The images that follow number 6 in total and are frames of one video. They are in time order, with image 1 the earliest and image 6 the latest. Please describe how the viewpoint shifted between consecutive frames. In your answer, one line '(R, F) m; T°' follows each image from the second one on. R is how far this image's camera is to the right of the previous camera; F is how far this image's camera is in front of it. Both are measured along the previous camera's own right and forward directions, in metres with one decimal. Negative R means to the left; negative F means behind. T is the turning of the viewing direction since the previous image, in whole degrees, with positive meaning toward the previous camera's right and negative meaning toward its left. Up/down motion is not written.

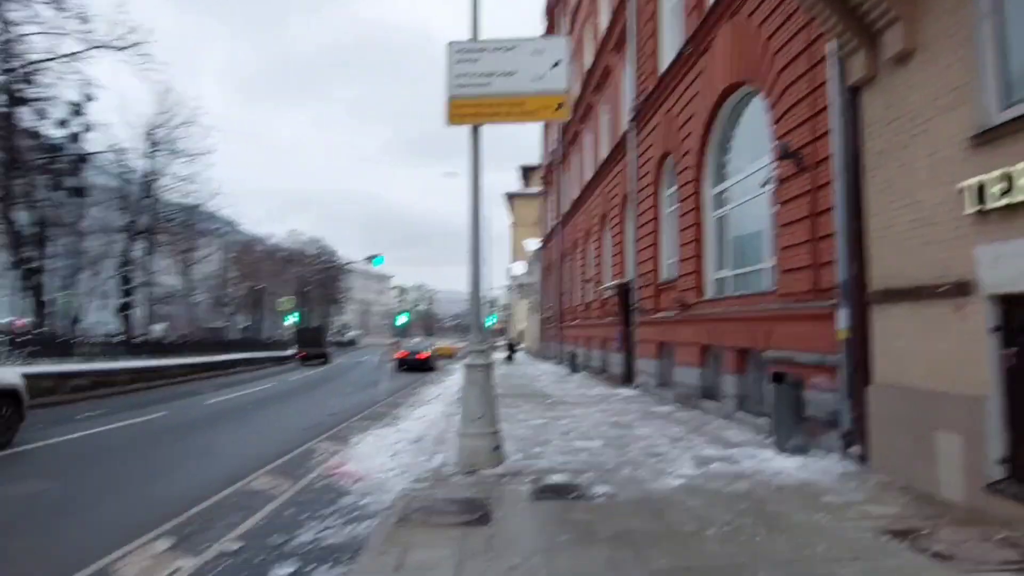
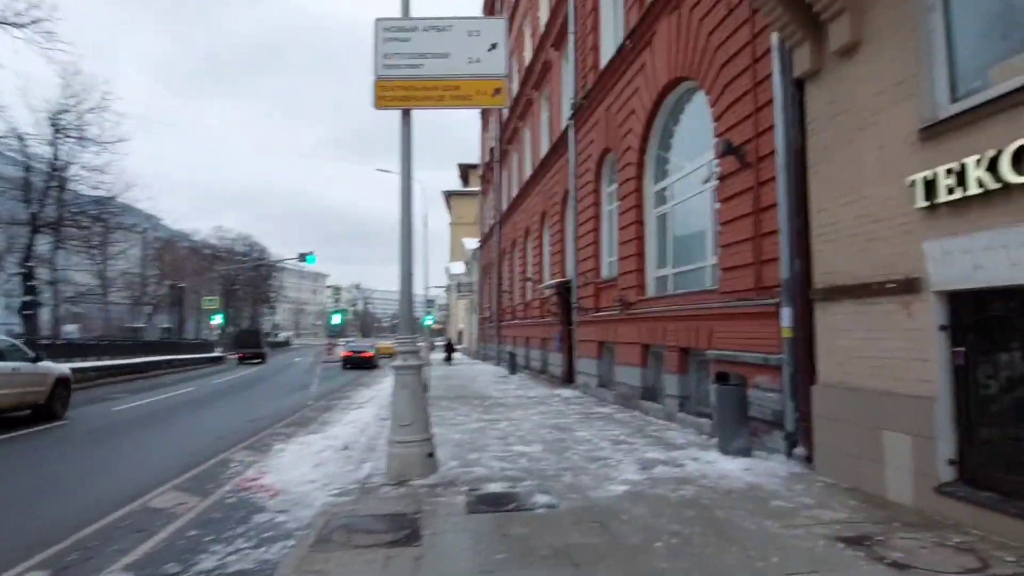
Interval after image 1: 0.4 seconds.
(0.0, +0.5) m; +5°
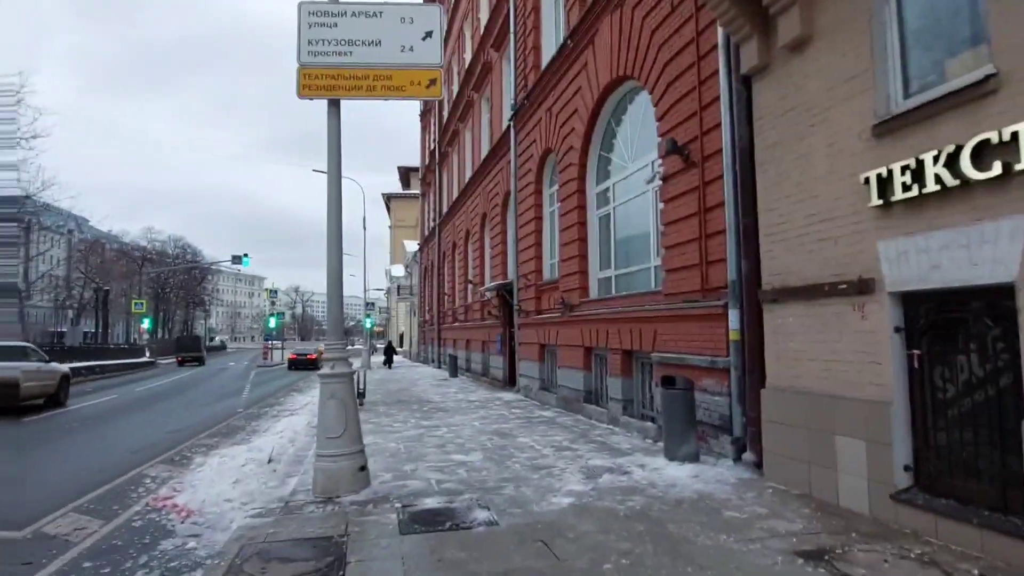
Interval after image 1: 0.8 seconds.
(0.0, +0.5) m; +5°
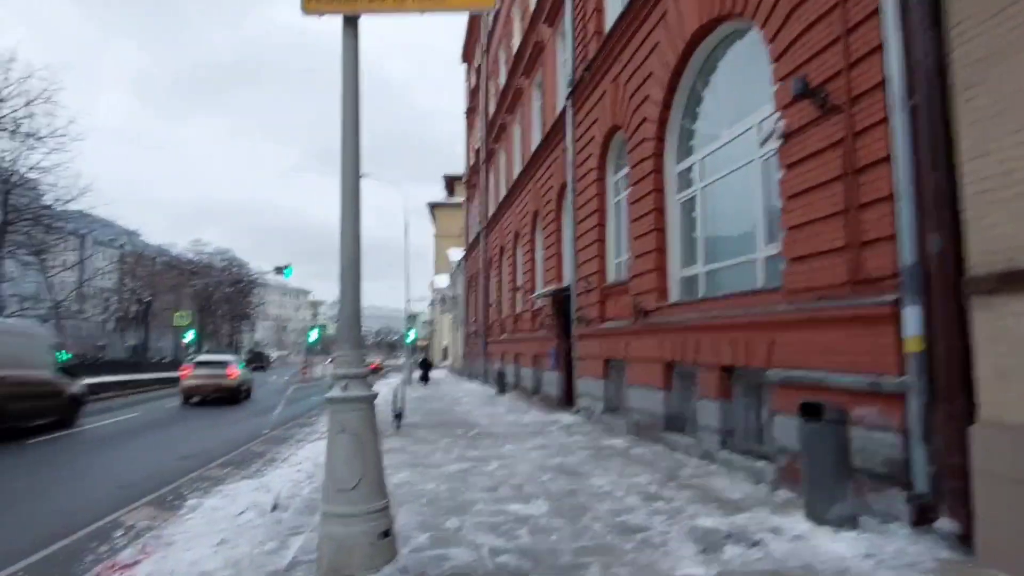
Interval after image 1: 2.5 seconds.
(-0.3, +2.1) m; -4°
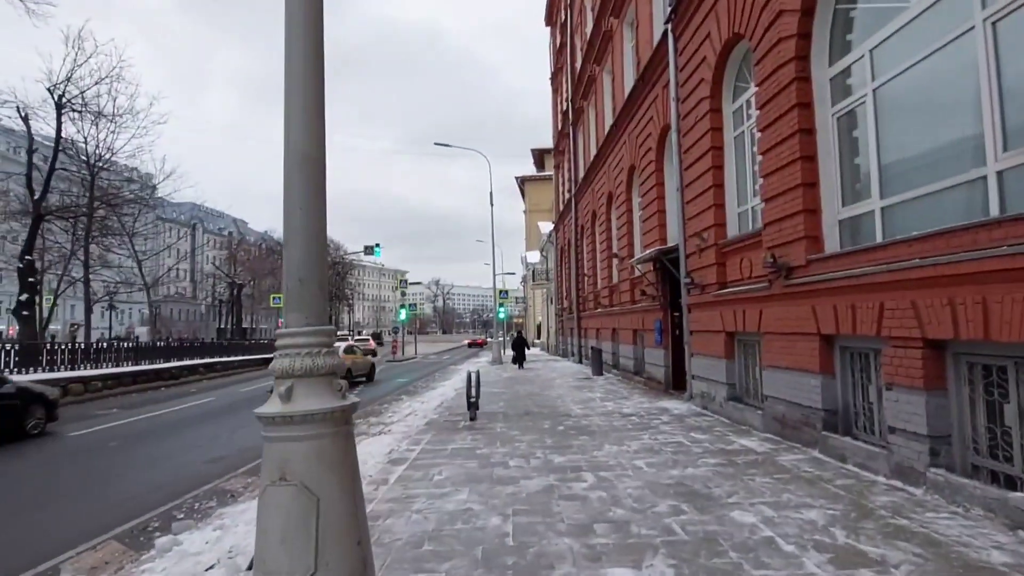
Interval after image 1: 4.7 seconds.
(0.0, +2.5) m; -8°
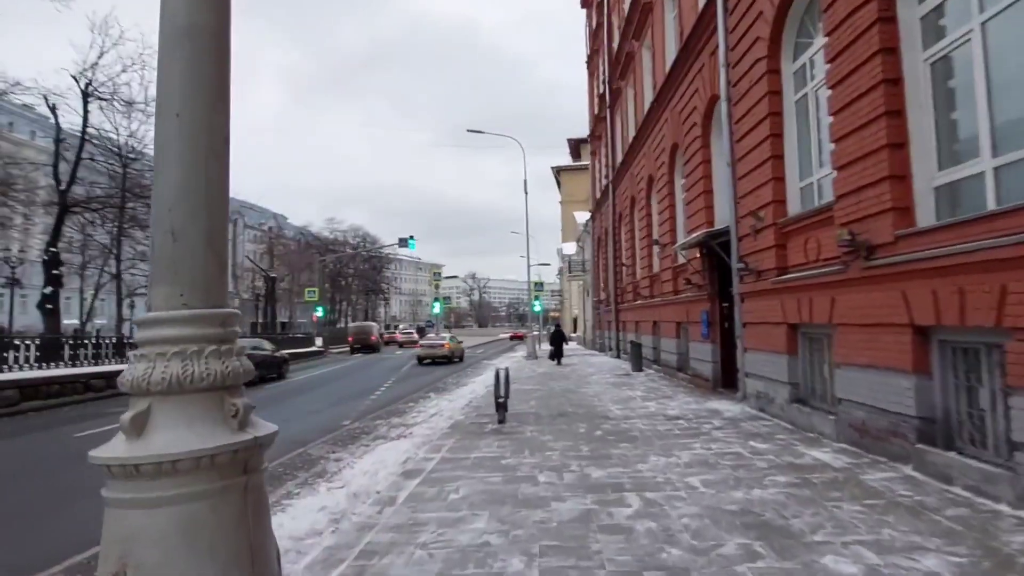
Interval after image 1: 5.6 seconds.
(+0.1, +1.2) m; -3°
